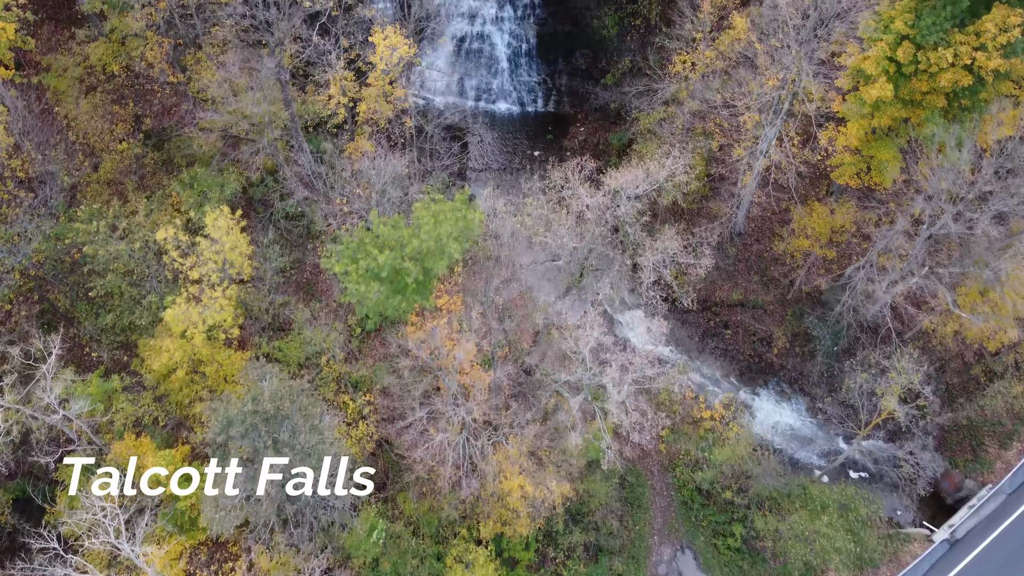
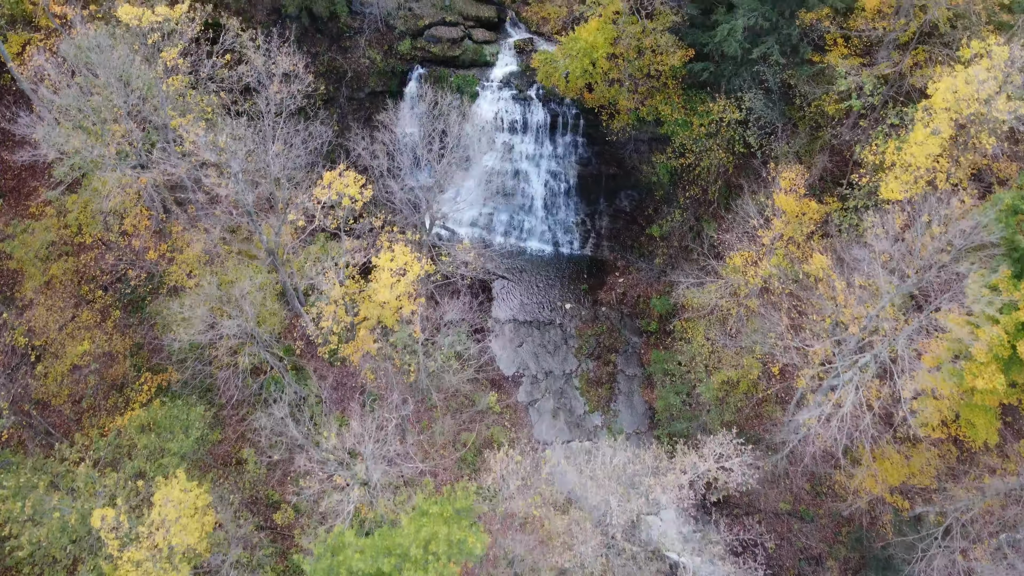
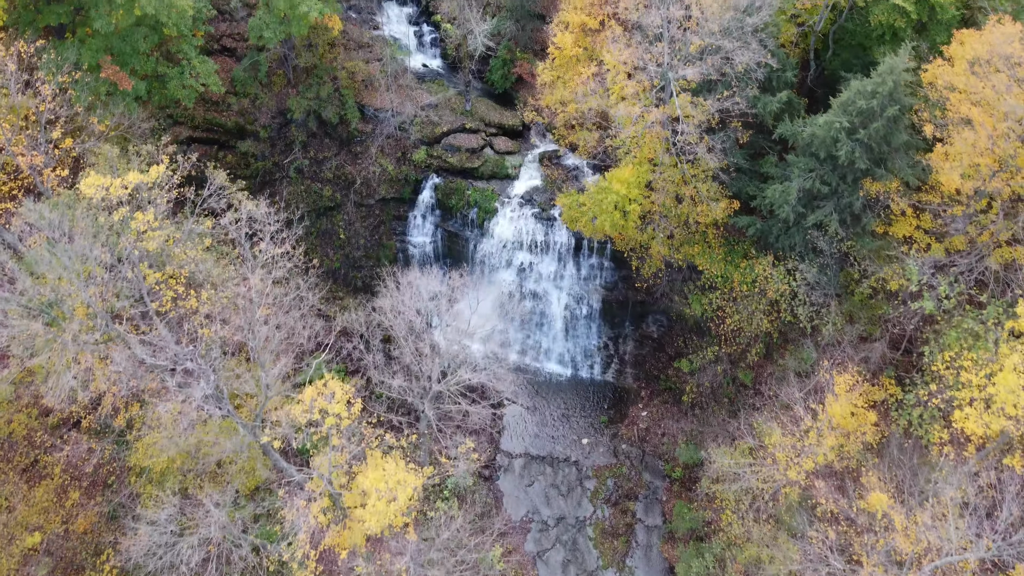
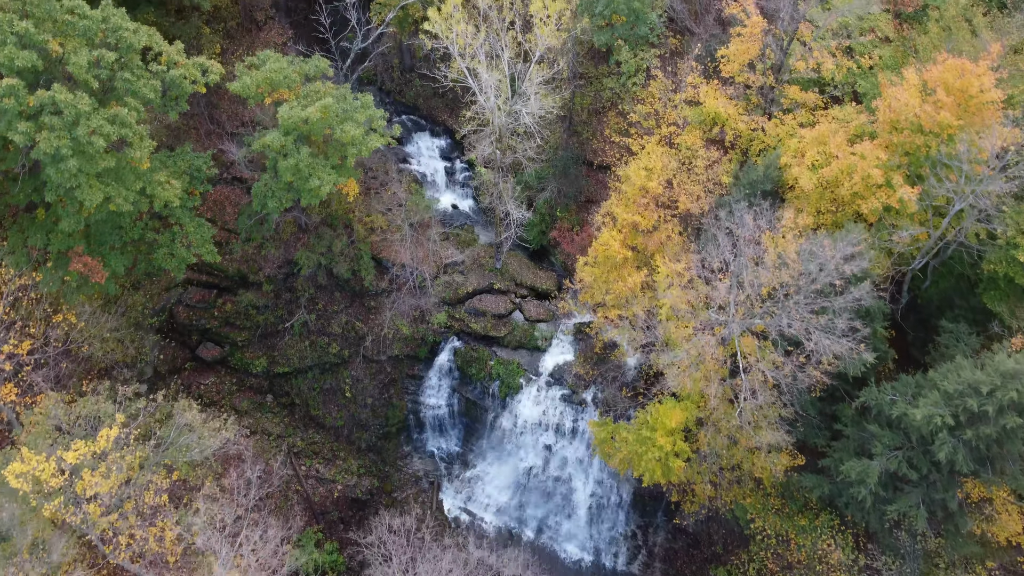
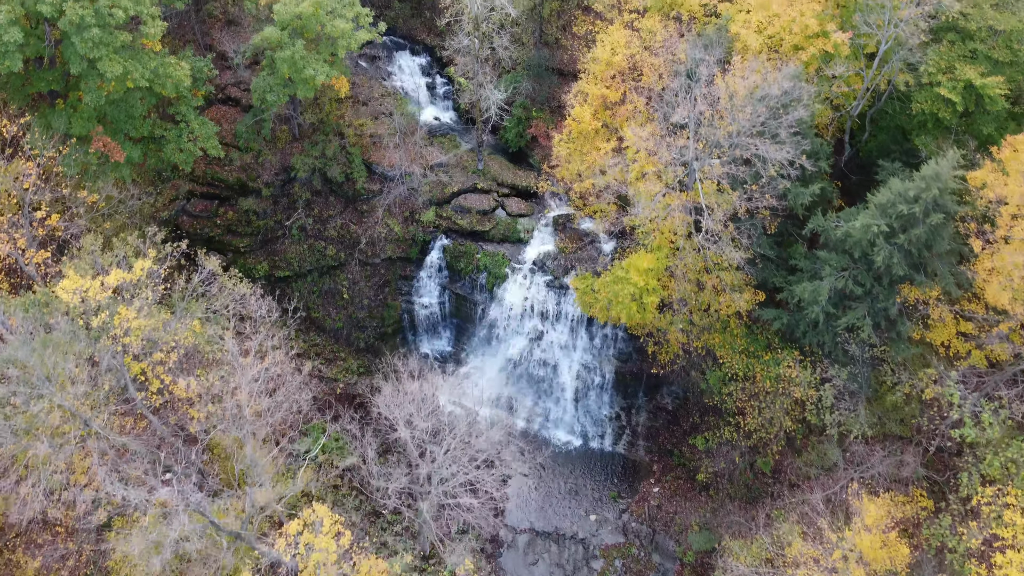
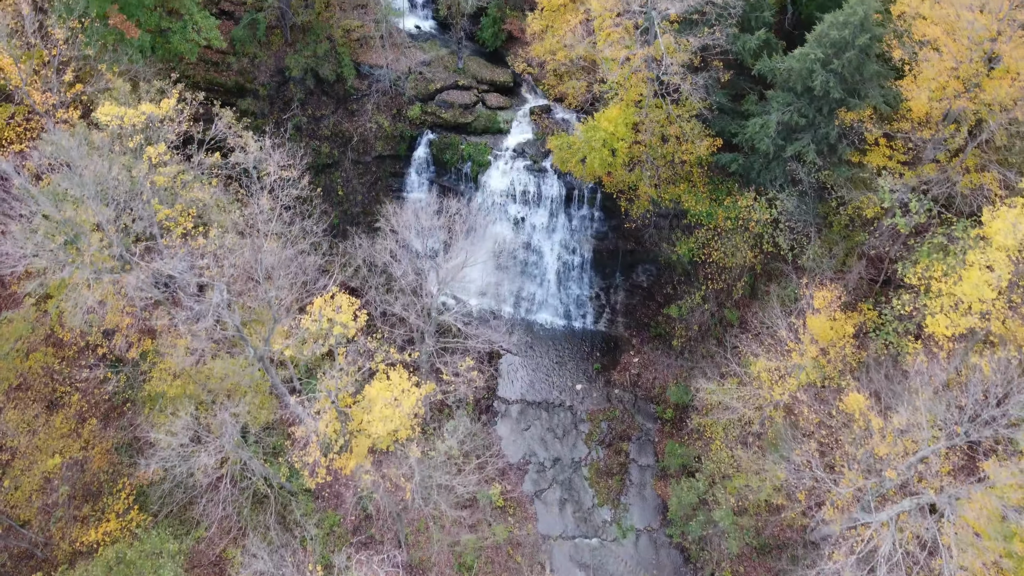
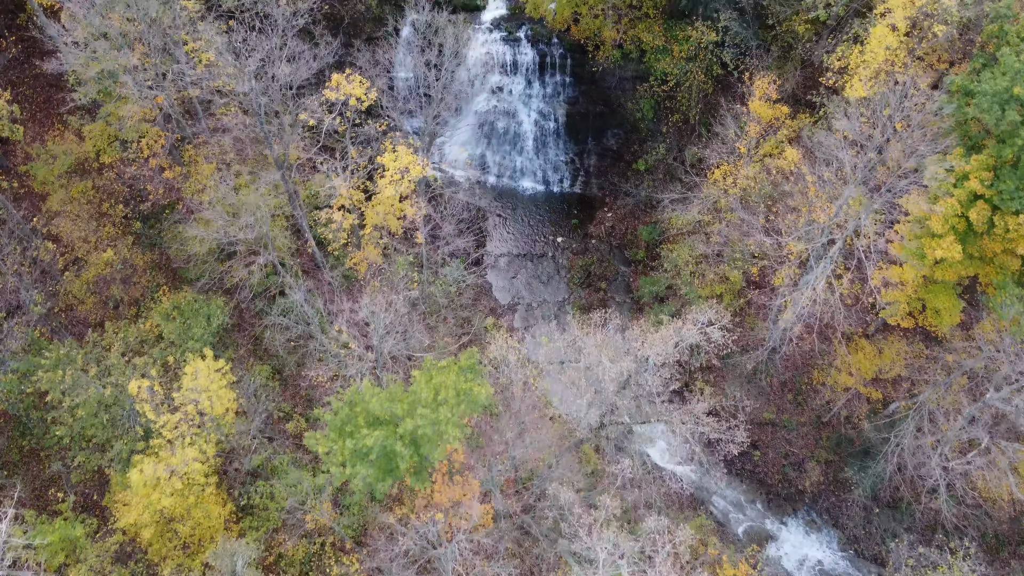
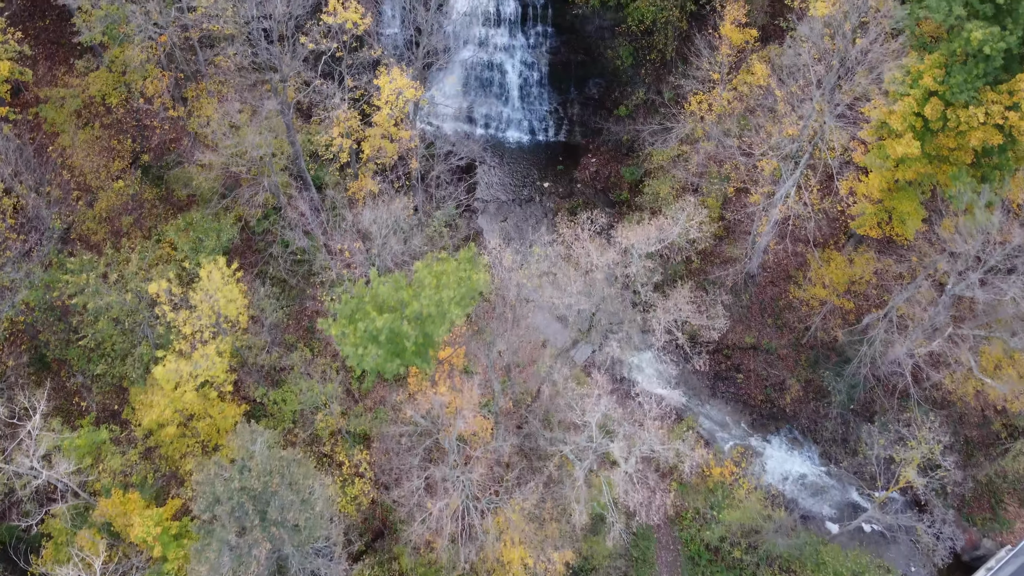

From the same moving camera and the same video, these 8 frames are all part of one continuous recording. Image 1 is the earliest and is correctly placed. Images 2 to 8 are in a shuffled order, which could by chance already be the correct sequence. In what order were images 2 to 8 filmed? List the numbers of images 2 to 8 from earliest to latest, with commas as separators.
8, 7, 2, 6, 3, 5, 4
